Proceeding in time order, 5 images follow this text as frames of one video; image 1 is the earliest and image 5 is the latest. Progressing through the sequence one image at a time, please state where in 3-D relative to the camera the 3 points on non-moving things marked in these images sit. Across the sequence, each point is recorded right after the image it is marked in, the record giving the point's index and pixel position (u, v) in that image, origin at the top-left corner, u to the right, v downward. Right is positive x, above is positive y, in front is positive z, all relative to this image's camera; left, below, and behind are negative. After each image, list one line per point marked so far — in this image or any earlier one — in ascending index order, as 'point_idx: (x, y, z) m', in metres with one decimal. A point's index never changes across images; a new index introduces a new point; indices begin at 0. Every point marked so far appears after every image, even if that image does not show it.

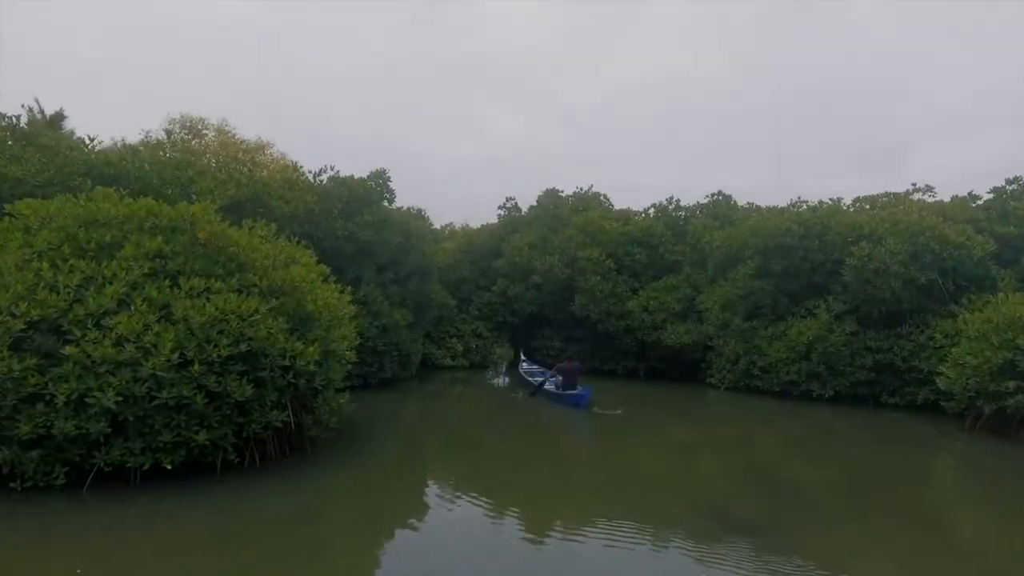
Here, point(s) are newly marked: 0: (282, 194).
0: (-6.7, +2.7, +18.9) m
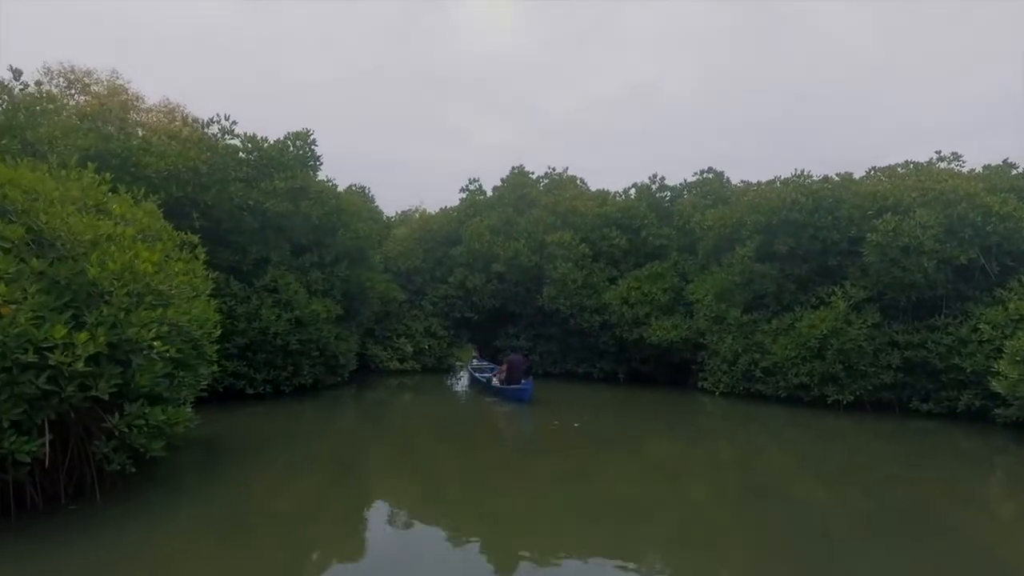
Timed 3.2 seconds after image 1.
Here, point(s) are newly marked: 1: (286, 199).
0: (-8.0, +3.1, +14.9) m
1: (-5.9, +2.3, +17.0) m
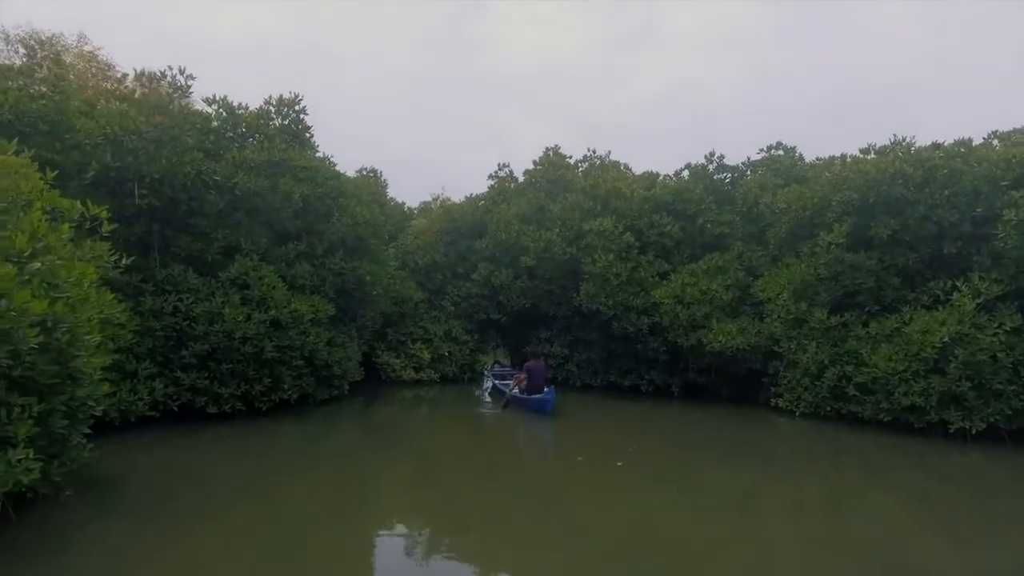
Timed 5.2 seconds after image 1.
0: (-7.6, +3.3, +12.0) m
1: (-5.3, +2.4, +14.0) m
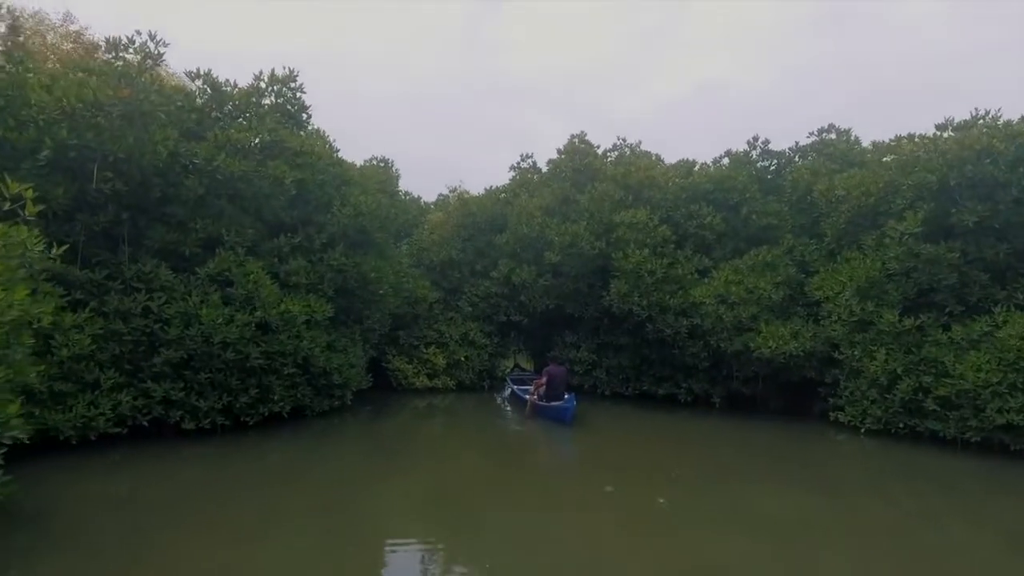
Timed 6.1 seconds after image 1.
0: (-7.3, +3.3, +10.5) m
1: (-4.9, +2.4, +12.4) m
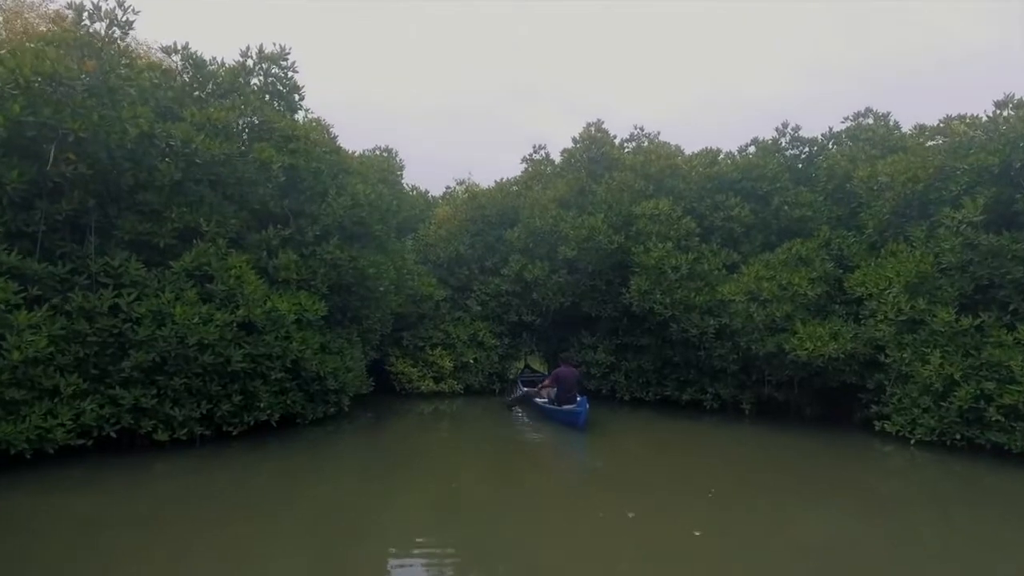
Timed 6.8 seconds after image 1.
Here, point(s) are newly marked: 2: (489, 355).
0: (-7.2, +3.4, +9.4) m
1: (-4.8, +2.5, +11.3) m
2: (-0.6, -1.9, +18.5) m
